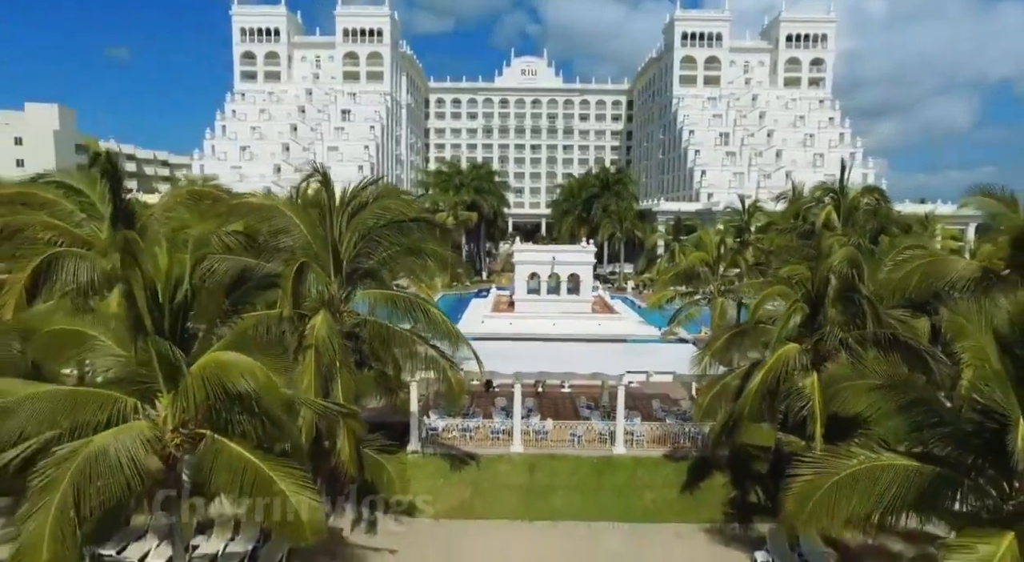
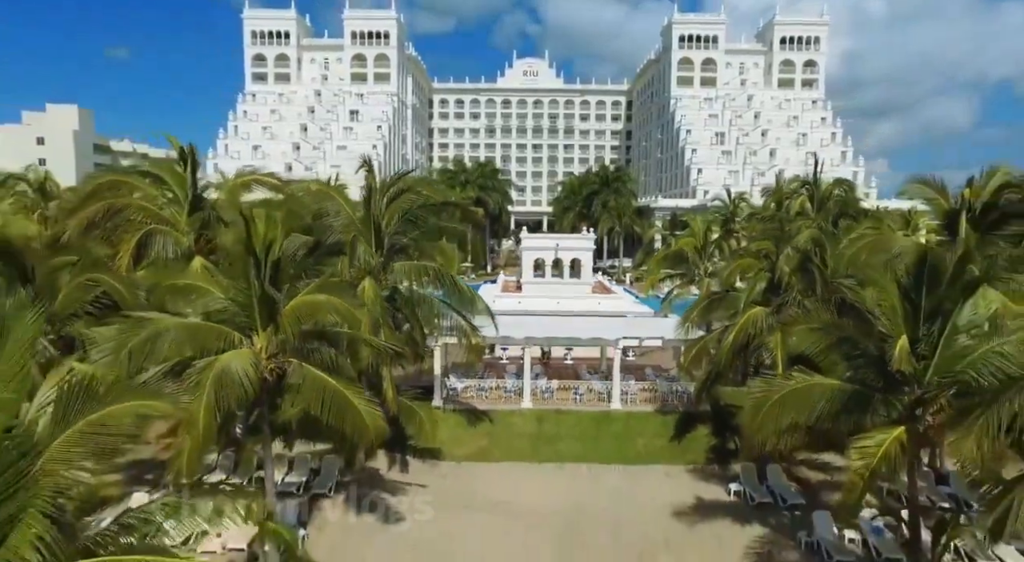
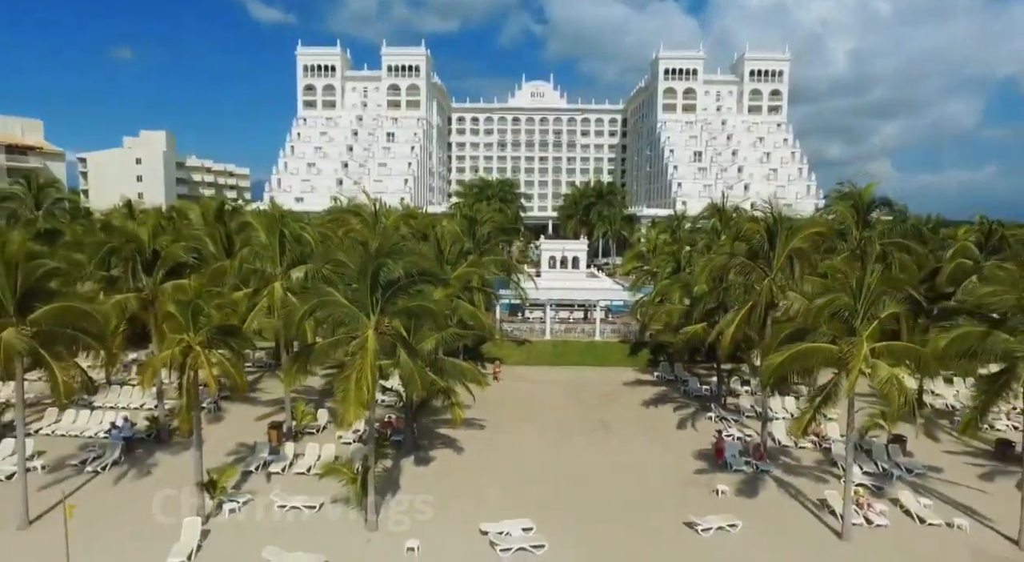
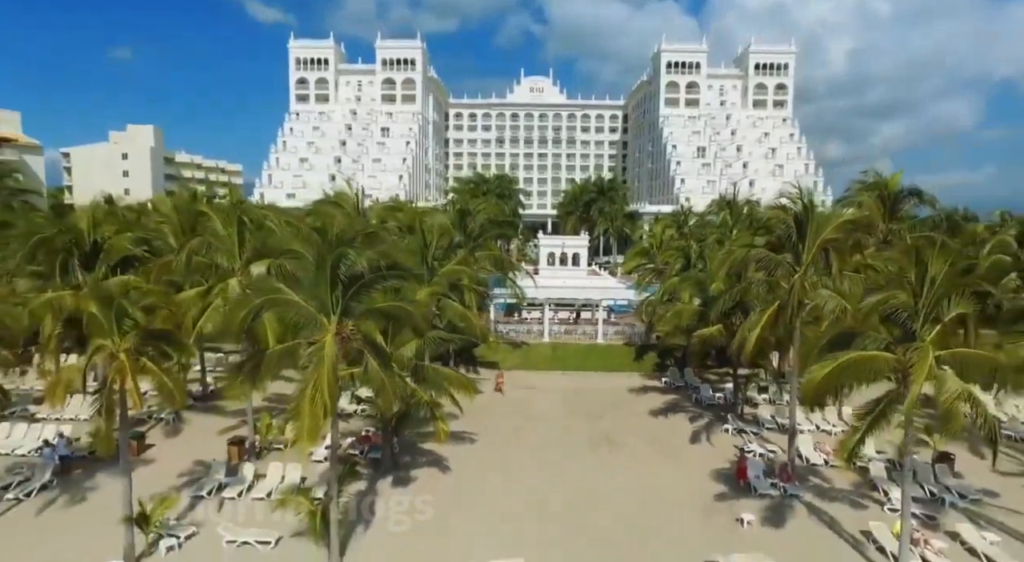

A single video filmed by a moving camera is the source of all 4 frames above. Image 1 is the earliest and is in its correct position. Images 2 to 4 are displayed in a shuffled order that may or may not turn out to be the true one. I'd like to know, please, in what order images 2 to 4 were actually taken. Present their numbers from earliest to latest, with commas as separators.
2, 4, 3
